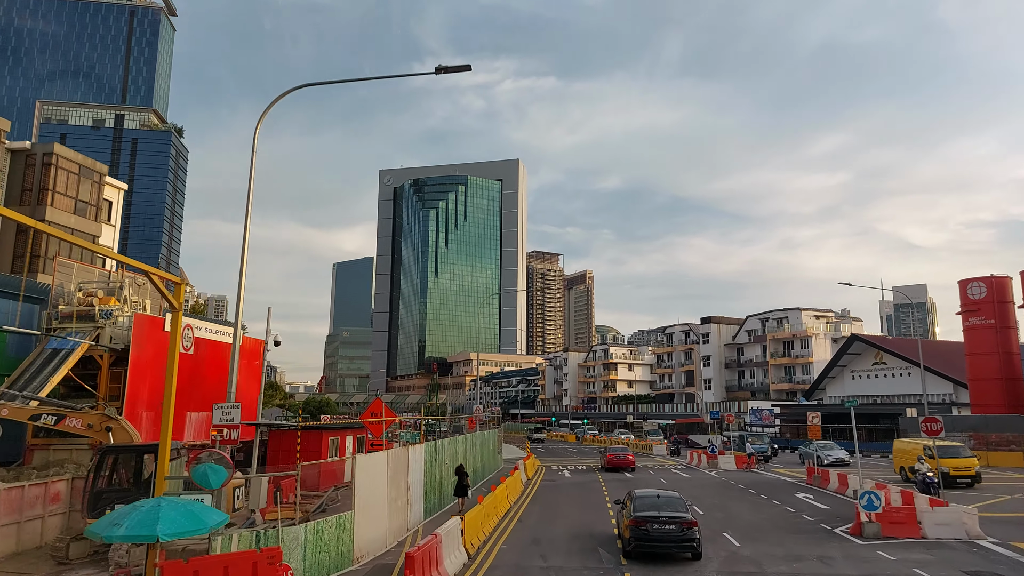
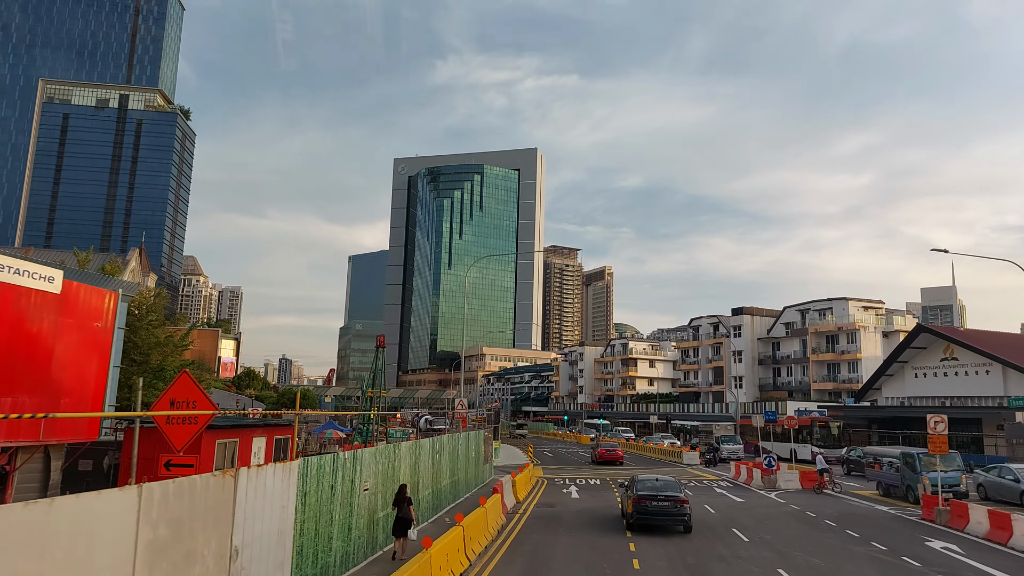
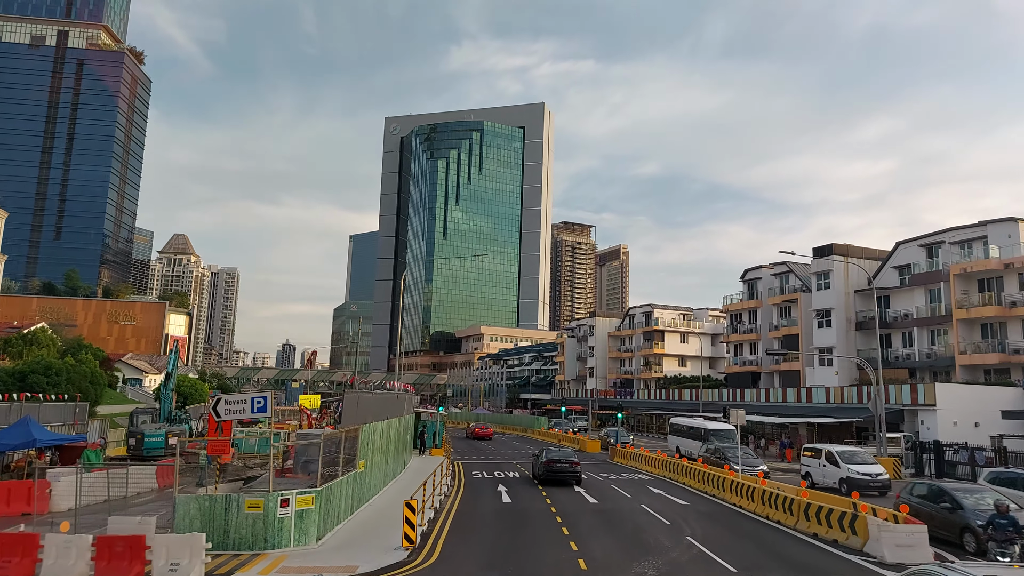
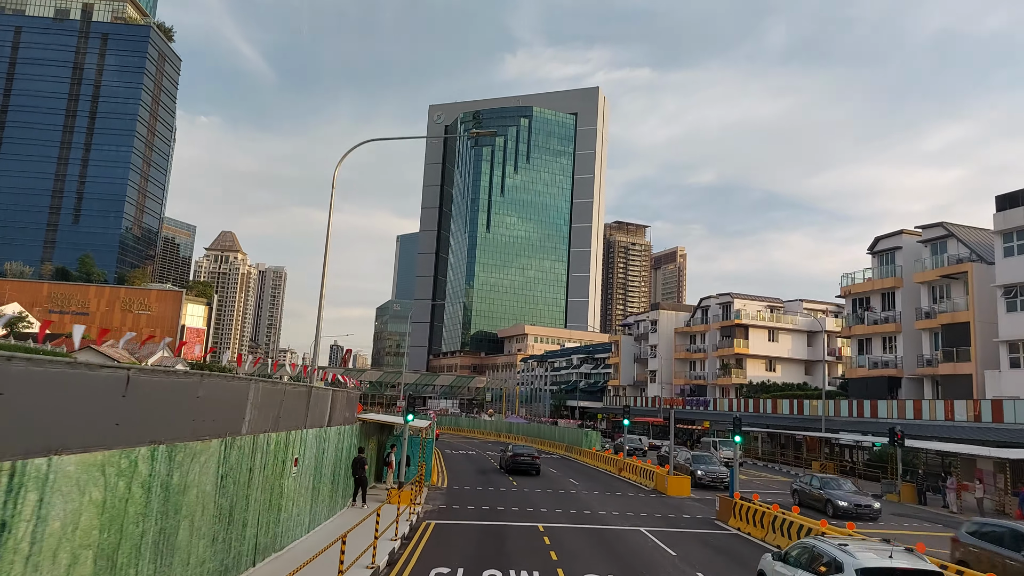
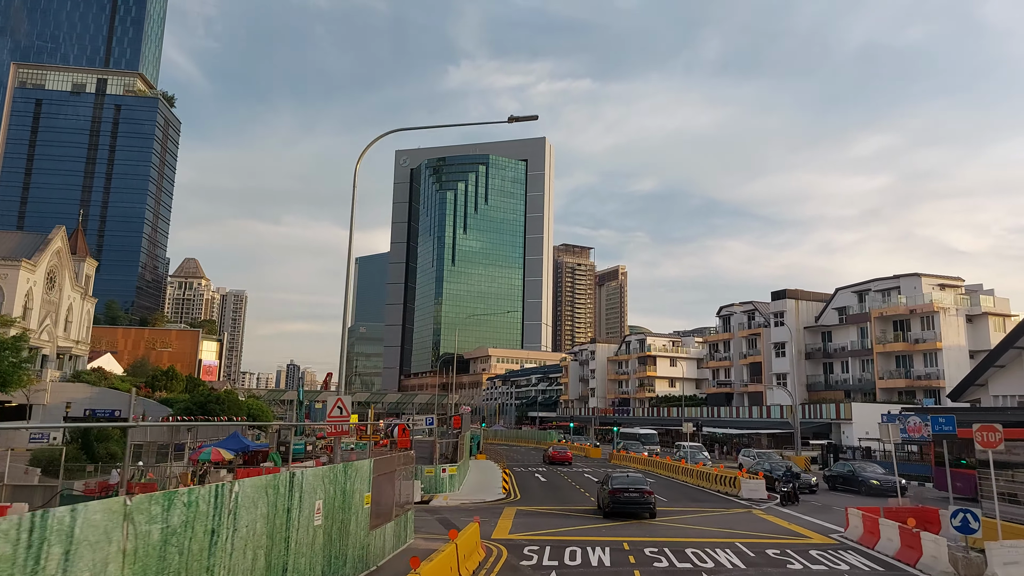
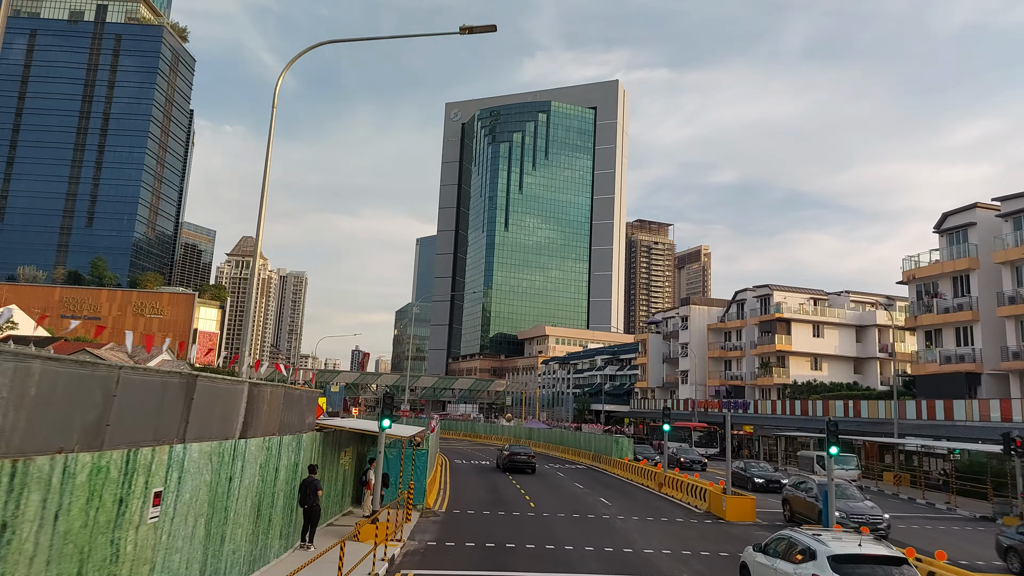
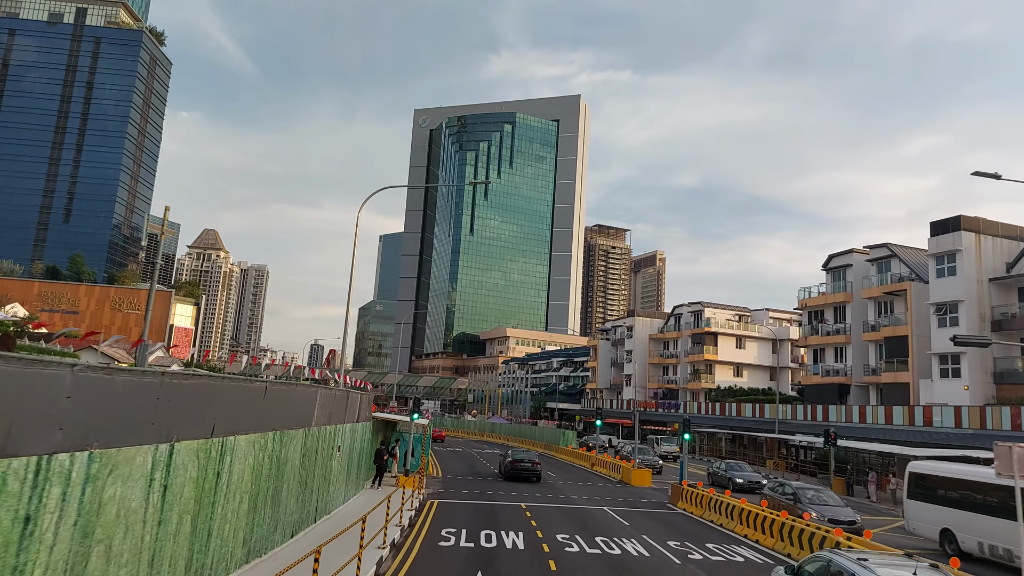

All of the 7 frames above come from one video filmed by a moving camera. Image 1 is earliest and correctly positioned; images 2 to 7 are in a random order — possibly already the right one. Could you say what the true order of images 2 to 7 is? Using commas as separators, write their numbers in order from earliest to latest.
2, 5, 3, 7, 4, 6
